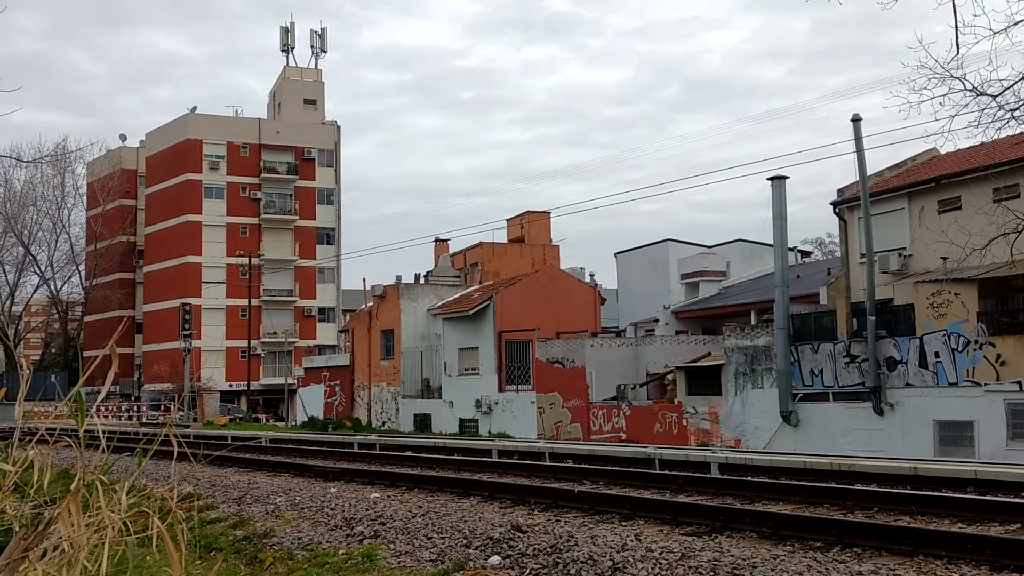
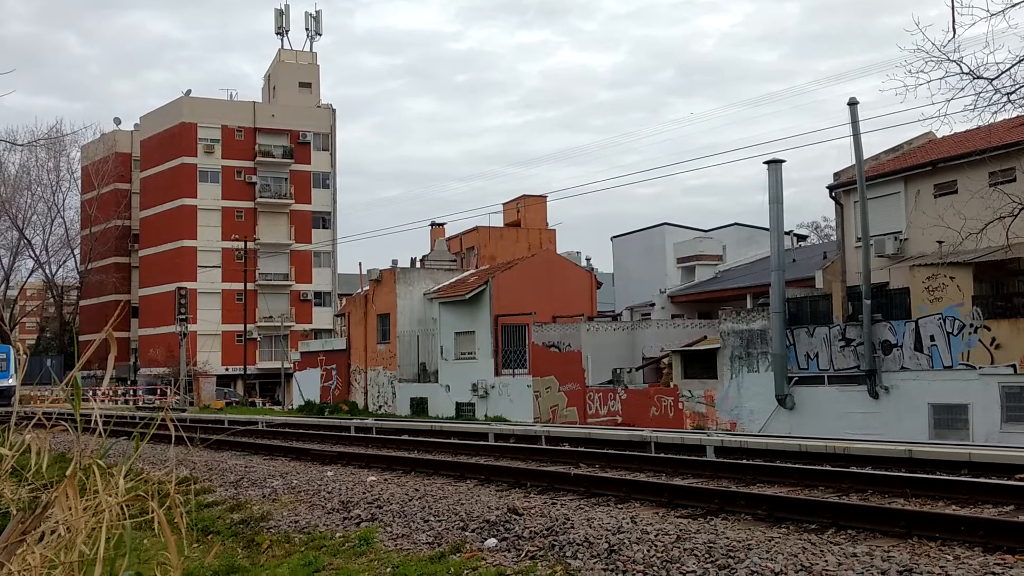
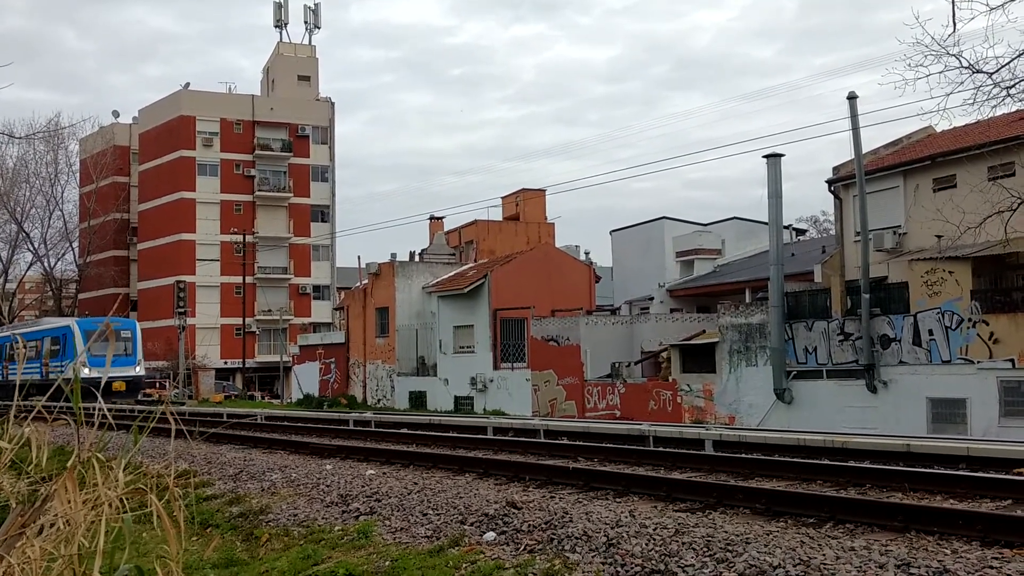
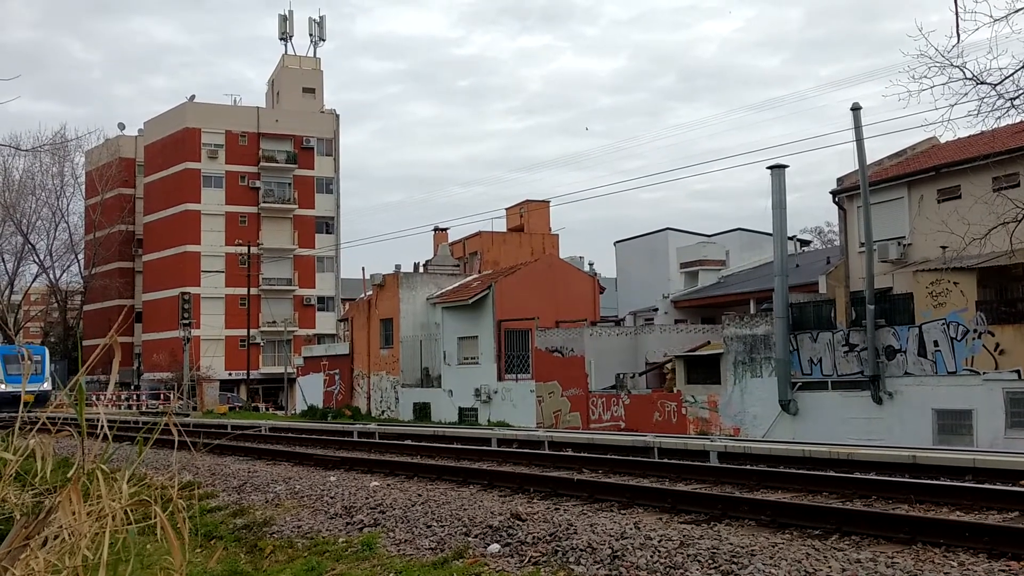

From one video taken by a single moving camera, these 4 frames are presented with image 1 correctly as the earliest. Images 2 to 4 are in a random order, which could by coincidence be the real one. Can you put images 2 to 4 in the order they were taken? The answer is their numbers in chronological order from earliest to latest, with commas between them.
2, 4, 3
